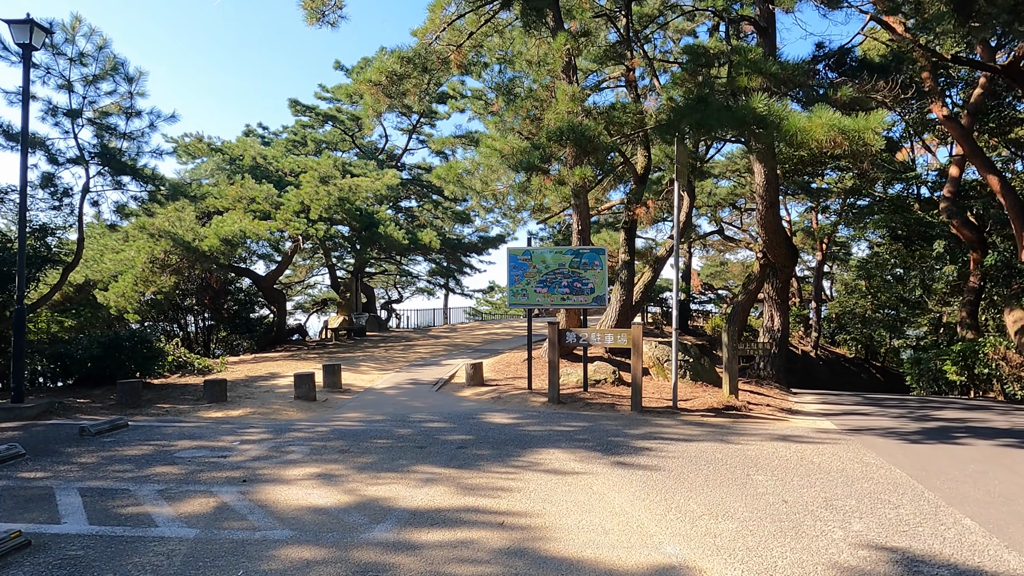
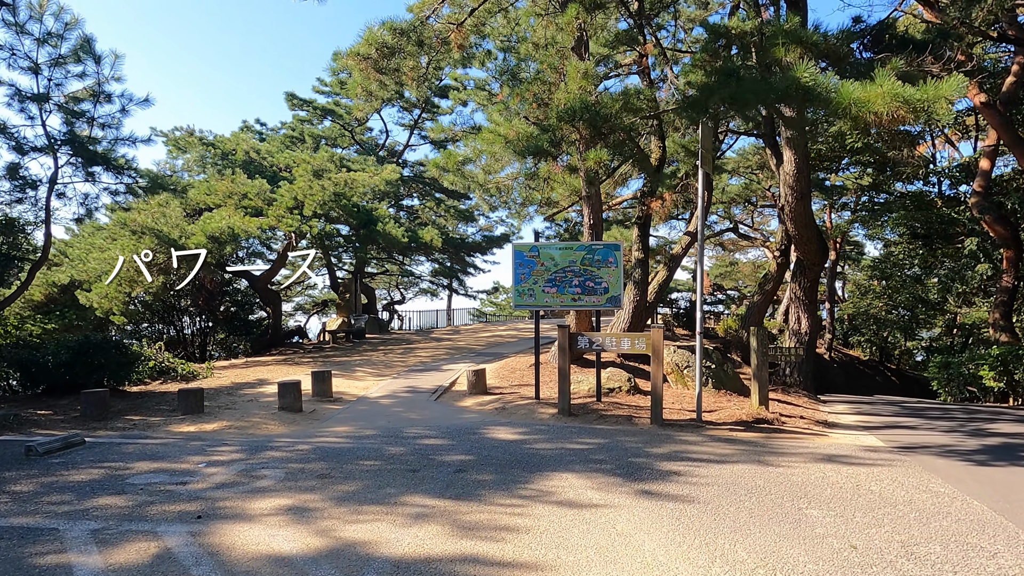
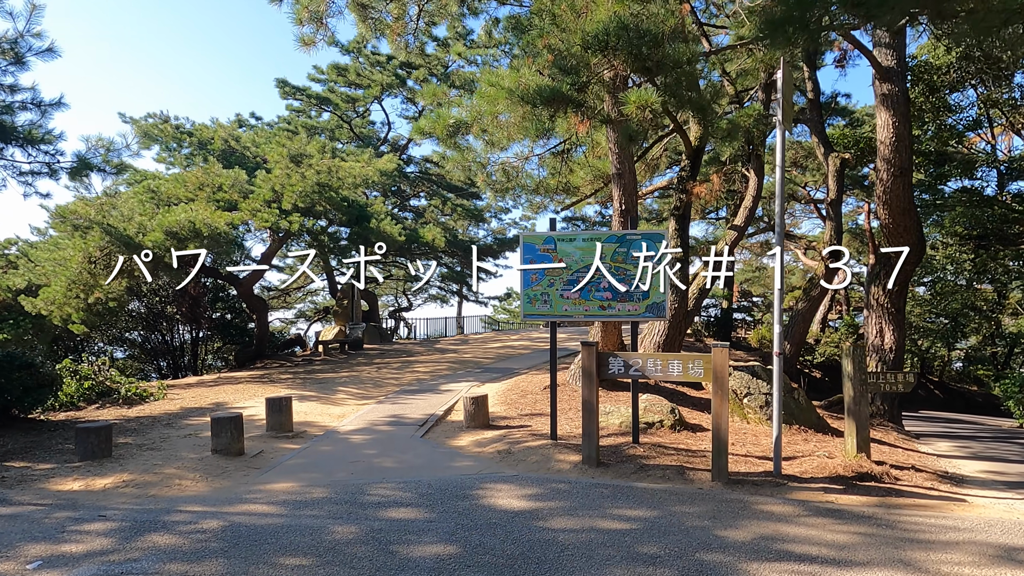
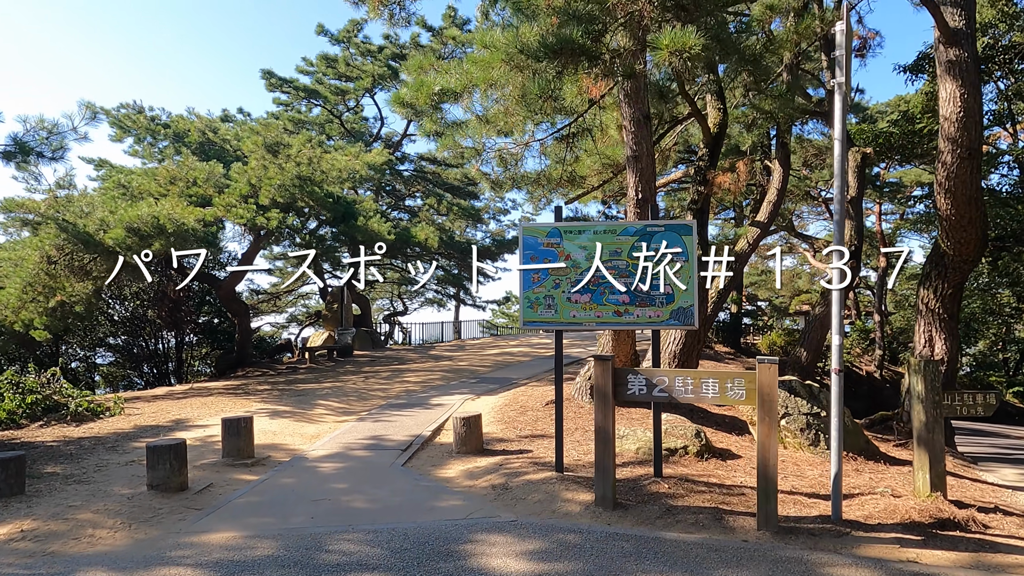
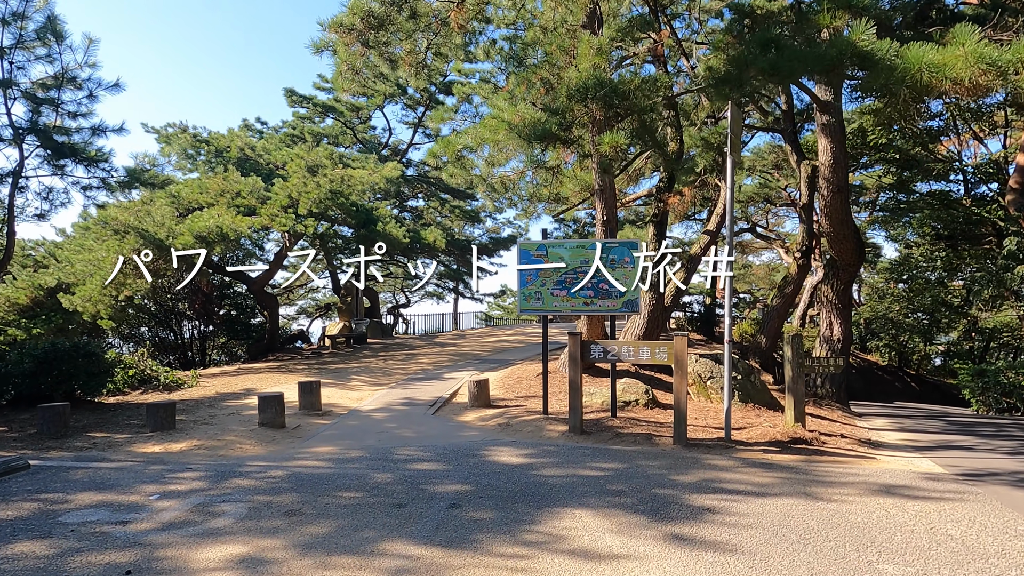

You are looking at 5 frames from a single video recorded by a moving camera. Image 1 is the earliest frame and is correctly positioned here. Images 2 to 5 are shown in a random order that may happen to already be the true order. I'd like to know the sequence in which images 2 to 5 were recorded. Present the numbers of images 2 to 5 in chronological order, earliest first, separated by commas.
2, 5, 3, 4
